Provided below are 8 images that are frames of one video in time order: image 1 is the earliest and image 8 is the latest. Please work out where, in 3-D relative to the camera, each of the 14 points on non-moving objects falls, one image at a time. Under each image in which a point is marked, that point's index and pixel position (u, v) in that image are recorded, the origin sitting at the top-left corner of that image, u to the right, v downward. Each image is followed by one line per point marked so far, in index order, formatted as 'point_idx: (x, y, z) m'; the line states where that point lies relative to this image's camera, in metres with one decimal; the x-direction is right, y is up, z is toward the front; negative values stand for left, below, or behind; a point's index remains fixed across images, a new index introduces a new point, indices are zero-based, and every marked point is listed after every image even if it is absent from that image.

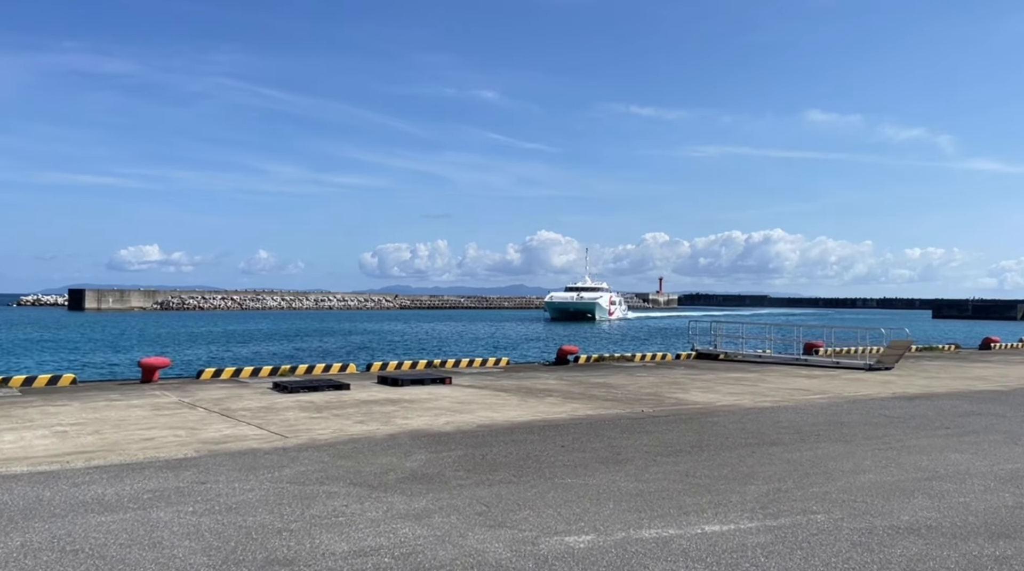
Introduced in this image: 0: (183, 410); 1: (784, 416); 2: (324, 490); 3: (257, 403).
0: (-4.9, -1.9, +14.0) m
1: (+4.0, -1.9, +13.7) m
2: (-1.6, -1.8, +8.0) m
3: (-4.0, -1.9, +14.9) m
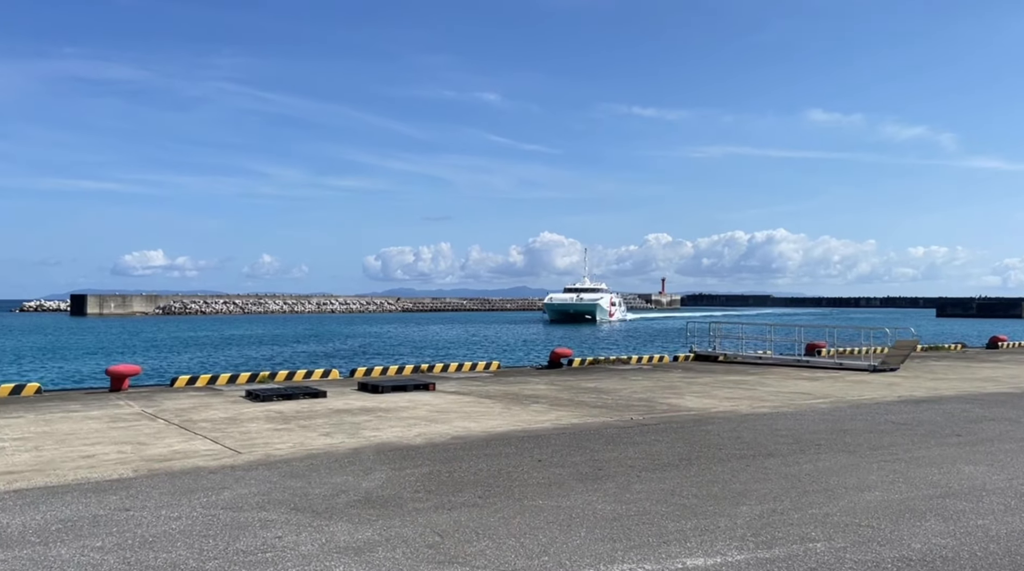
0: (-5.2, -1.9, +13.1) m
1: (+3.7, -1.9, +12.8) m
2: (-1.9, -1.8, +7.1) m
3: (-4.3, -1.9, +14.0) m
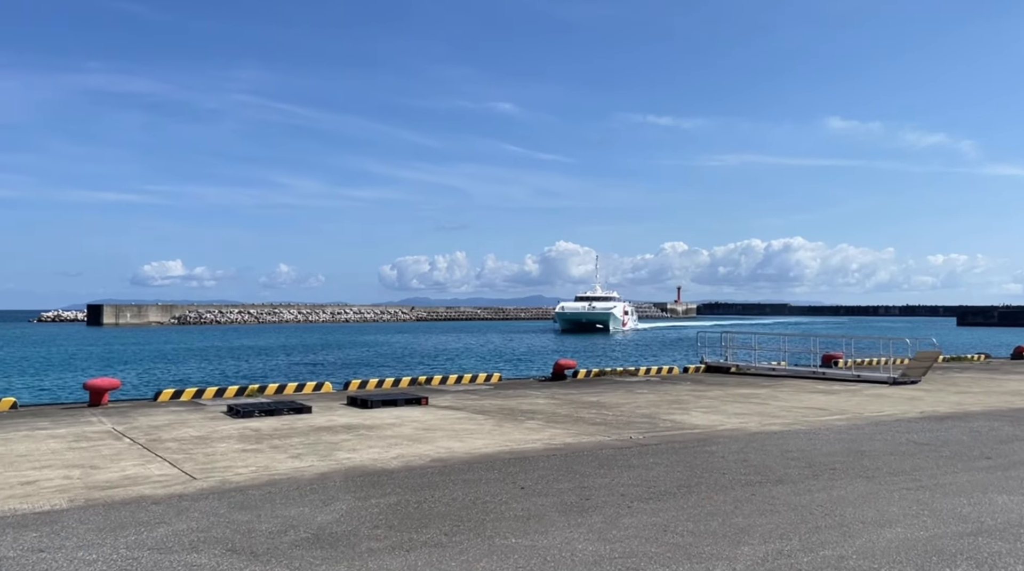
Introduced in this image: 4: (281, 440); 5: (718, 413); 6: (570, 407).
0: (-5.4, -2.0, +12.3) m
1: (+3.6, -2.0, +11.8) m
2: (-2.1, -1.8, +6.2) m
3: (-4.4, -2.0, +13.1) m
4: (-3.0, -2.0, +12.1) m
5: (+3.4, -2.1, +15.4) m
6: (+1.0, -2.1, +16.2) m
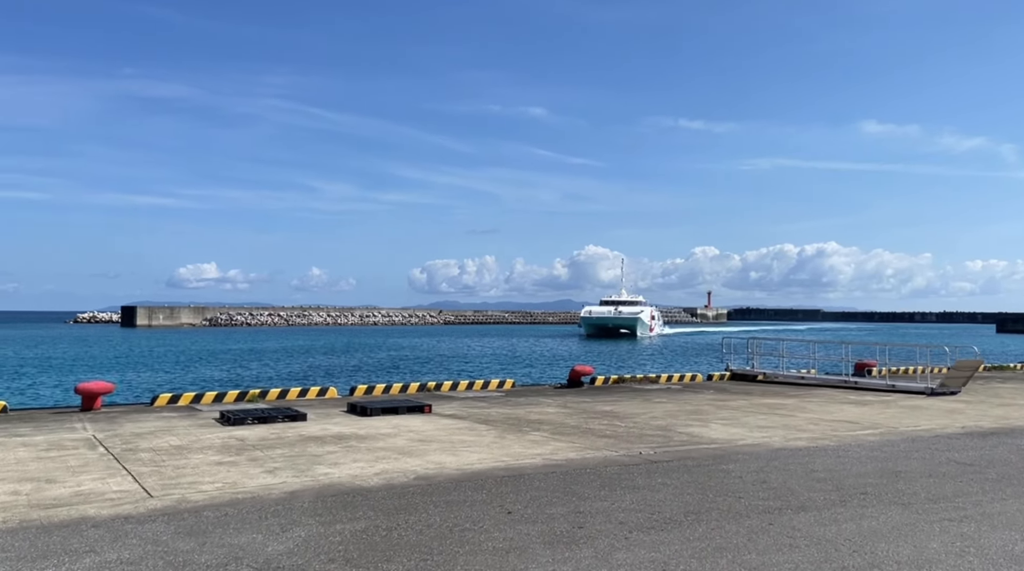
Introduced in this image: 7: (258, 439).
0: (-5.4, -2.0, +11.5) m
1: (+3.5, -2.0, +10.7) m
2: (-2.3, -1.8, +5.3) m
3: (-4.4, -2.0, +12.3) m
4: (-3.0, -2.0, +11.2) m
5: (+3.5, -2.1, +14.3) m
6: (+1.1, -2.2, +15.2) m
7: (-3.4, -2.0, +12.5) m
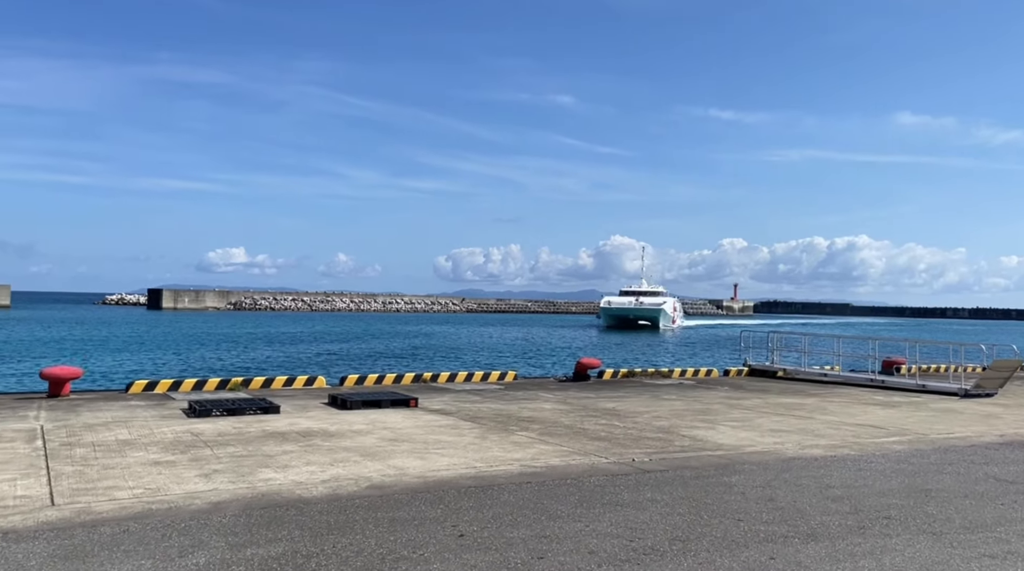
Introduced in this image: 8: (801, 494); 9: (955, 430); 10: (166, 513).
0: (-5.6, -1.8, +10.4) m
1: (+3.3, -1.9, +9.4) m
2: (-2.7, -1.7, +4.2) m
3: (-4.6, -1.8, +11.2) m
4: (-3.2, -1.8, +10.1) m
5: (+3.3, -2.0, +13.0) m
6: (+1.0, -2.0, +14.0) m
7: (-3.6, -1.8, +11.4) m
8: (+2.6, -1.9, +8.5) m
9: (+6.2, -2.0, +13.2) m
10: (-2.6, -1.7, +7.0) m
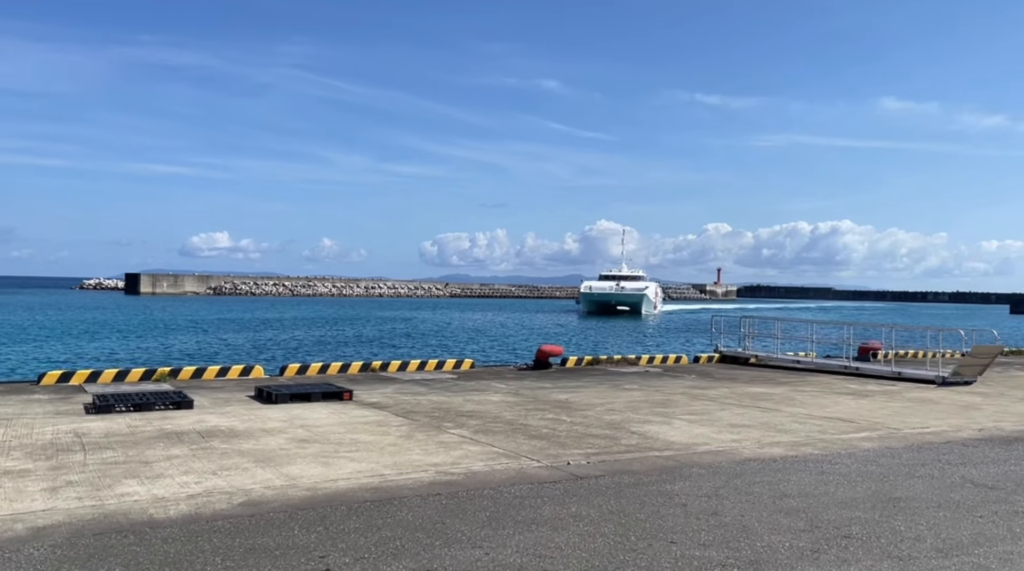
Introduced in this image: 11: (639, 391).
0: (-6.4, -1.6, +9.1) m
1: (+2.5, -1.7, +8.3) m
2: (-3.4, -1.6, +3.0) m
3: (-5.4, -1.6, +9.9) m
4: (-4.0, -1.6, +8.9) m
5: (+2.5, -1.8, +11.9) m
6: (+0.2, -1.7, +12.8) m
7: (-4.4, -1.6, +10.2) m
8: (+1.9, -1.7, +7.4) m
9: (+5.4, -1.8, +12.1) m
10: (-3.3, -1.6, +5.8) m
11: (+2.1, -1.8, +15.9) m
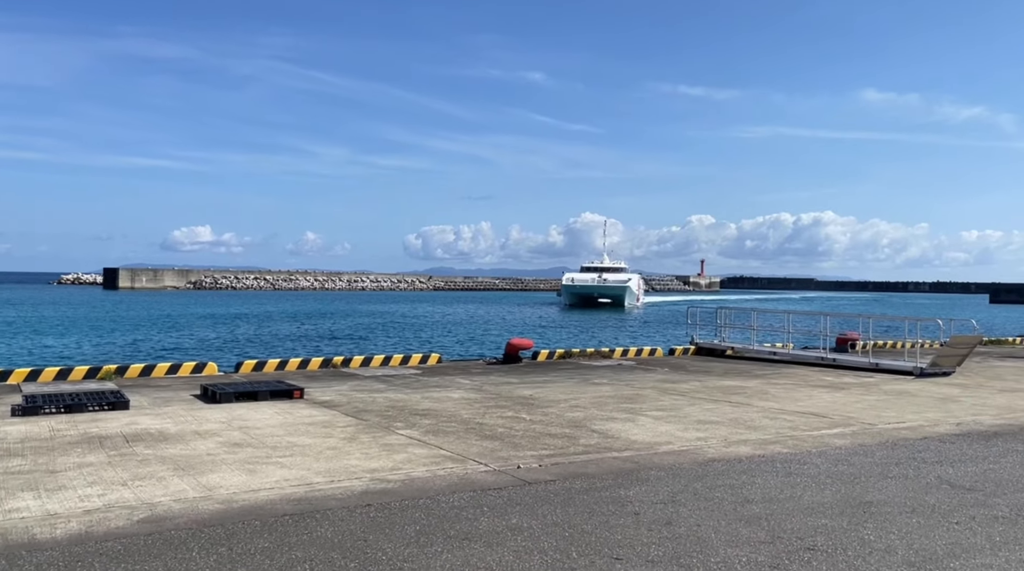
0: (-6.8, -1.5, +8.4) m
1: (+2.1, -1.6, +7.7) m
2: (-3.8, -1.6, +2.3) m
3: (-5.9, -1.5, +9.2) m
4: (-4.5, -1.5, +8.2) m
5: (+2.0, -1.6, +11.3) m
6: (-0.4, -1.6, +12.2) m
7: (-4.9, -1.5, +9.5) m
8: (+1.4, -1.6, +6.8) m
9: (+4.9, -1.6, +11.6) m
10: (-3.7, -1.5, +5.1) m
11: (+1.6, -1.6, +15.3) m
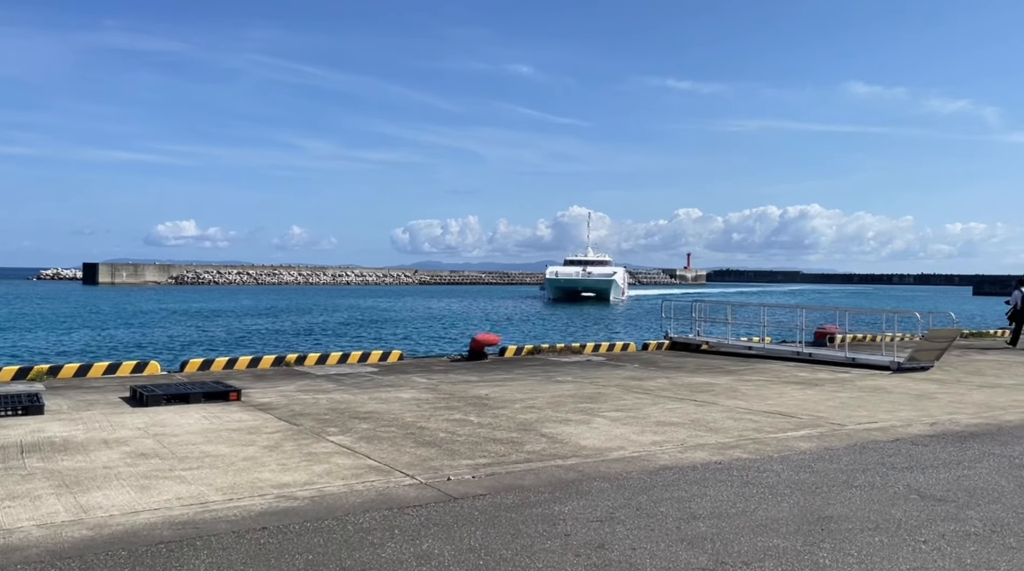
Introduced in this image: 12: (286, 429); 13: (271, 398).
0: (-7.4, -1.5, +7.5) m
1: (+1.5, -1.6, +6.9) m
2: (-4.3, -1.5, +1.4) m
3: (-6.5, -1.5, +8.3) m
4: (-5.0, -1.5, +7.3) m
5: (+1.3, -1.5, +10.5) m
6: (-1.0, -1.5, +11.4) m
7: (-5.5, -1.5, +8.6) m
8: (+0.9, -1.6, +6.0) m
9: (+4.3, -1.6, +10.9) m
10: (-4.2, -1.5, +4.3) m
11: (+0.9, -1.5, +14.6) m
12: (-2.4, -1.5, +9.9) m
13: (-3.2, -1.5, +12.5) m
